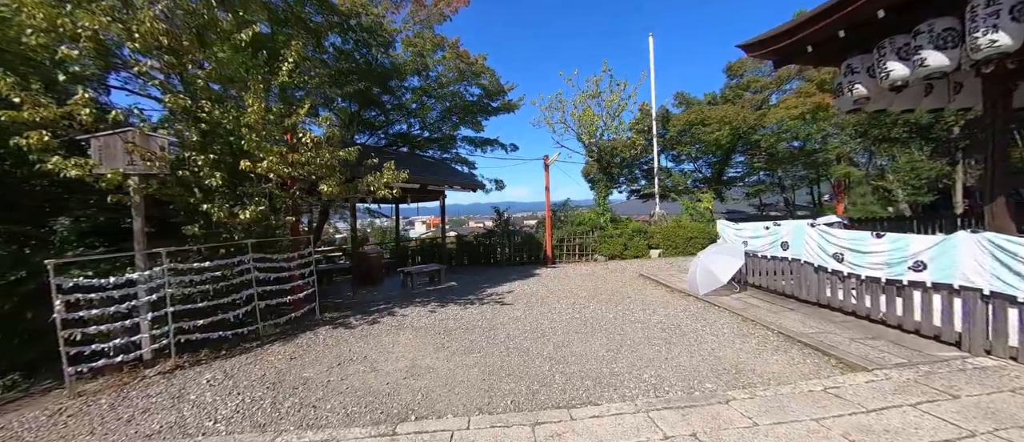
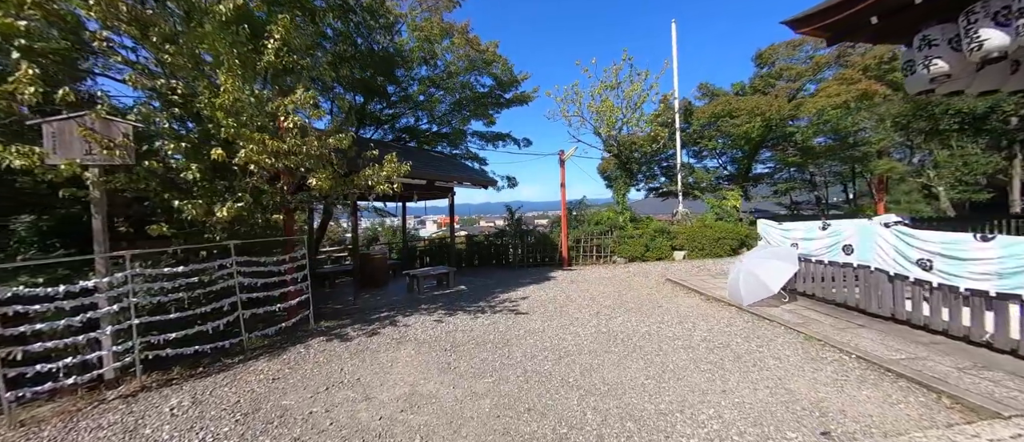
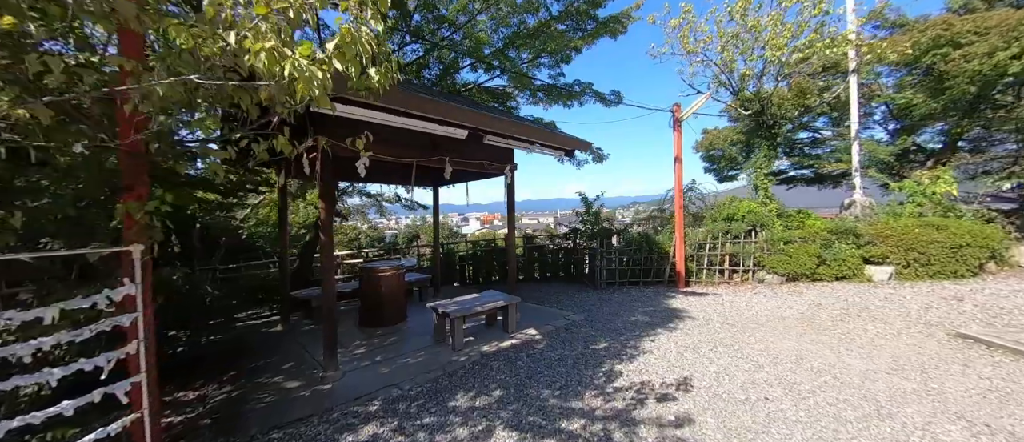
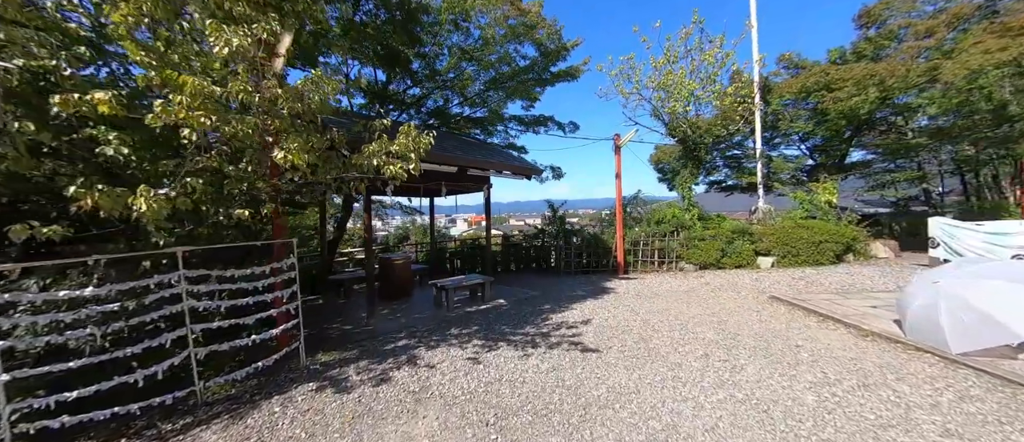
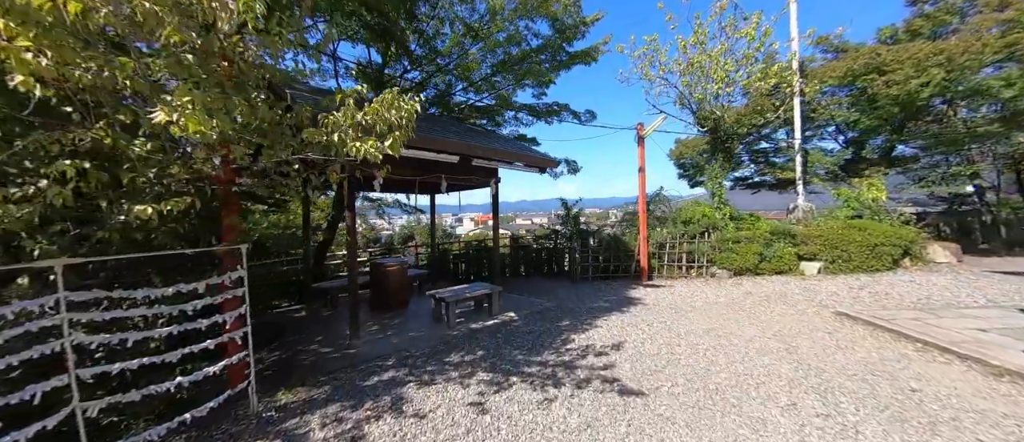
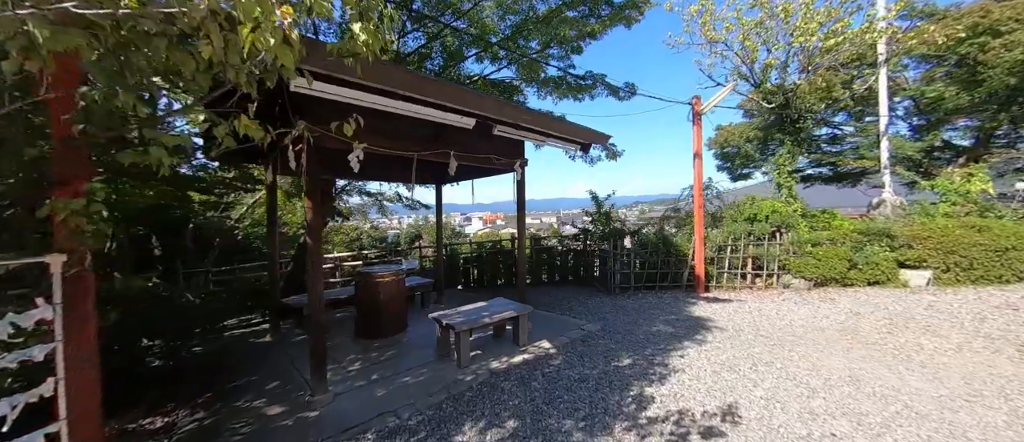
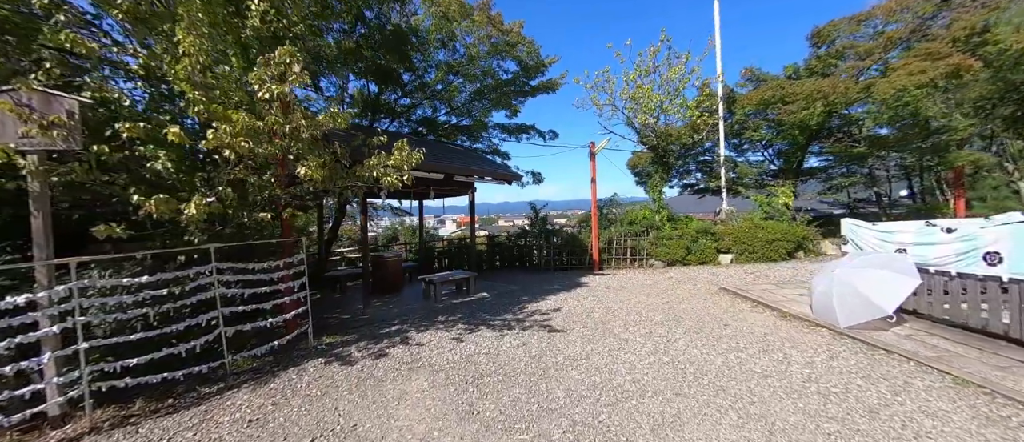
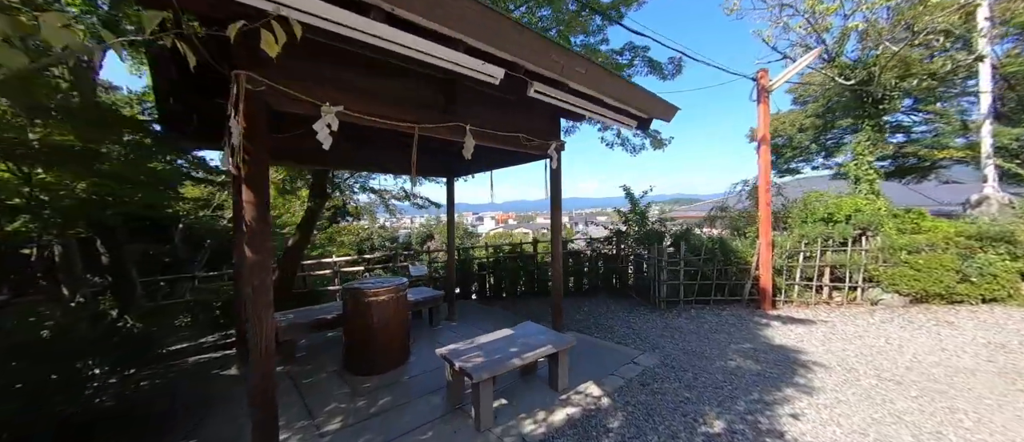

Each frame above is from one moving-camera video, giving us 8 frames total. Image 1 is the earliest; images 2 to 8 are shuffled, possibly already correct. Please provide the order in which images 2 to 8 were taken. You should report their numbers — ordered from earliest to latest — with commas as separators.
2, 7, 4, 5, 3, 6, 8
